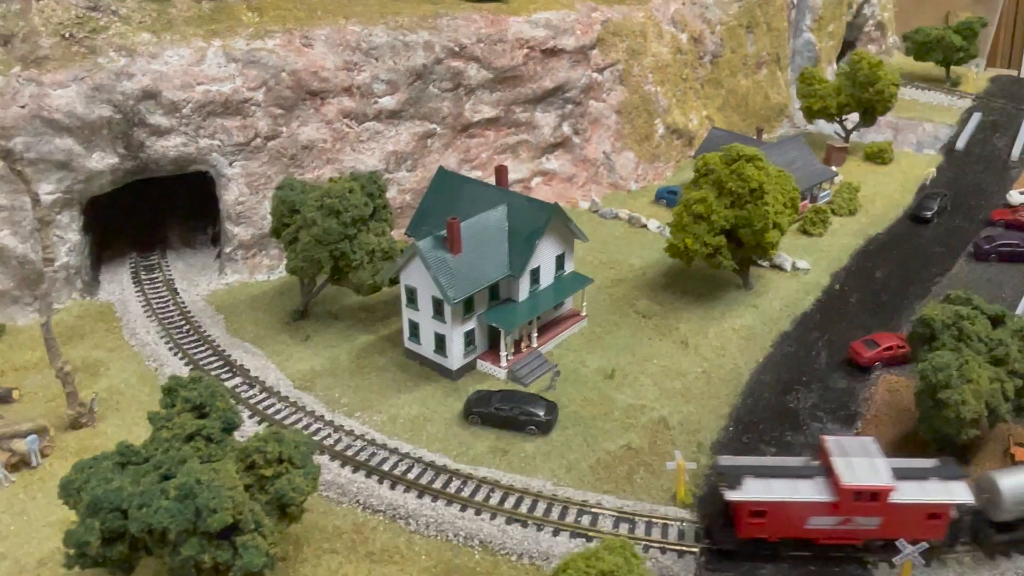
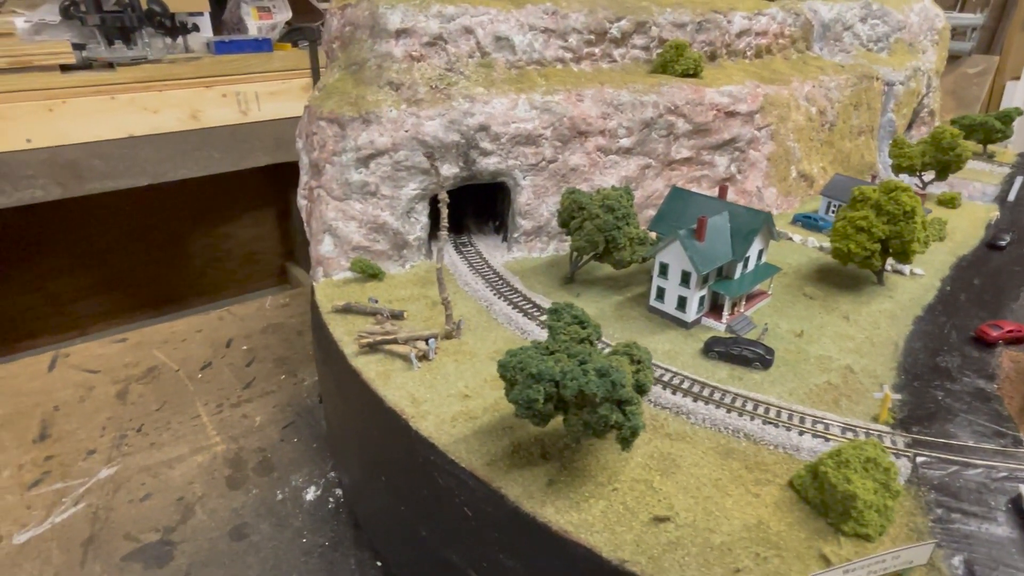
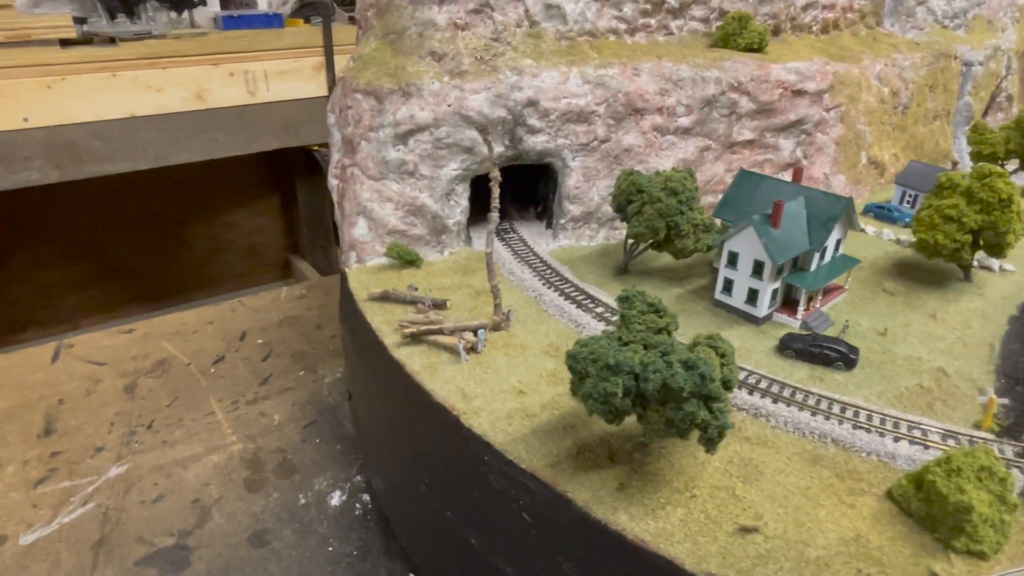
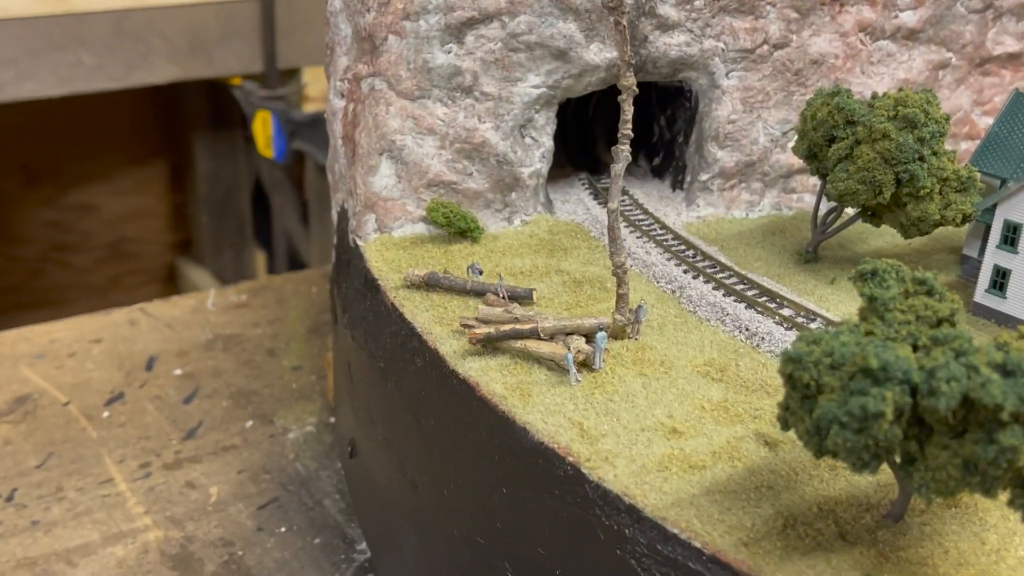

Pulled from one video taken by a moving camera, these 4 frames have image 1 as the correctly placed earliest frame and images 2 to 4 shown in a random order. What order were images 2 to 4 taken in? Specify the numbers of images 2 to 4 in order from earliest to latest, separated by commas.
2, 3, 4
